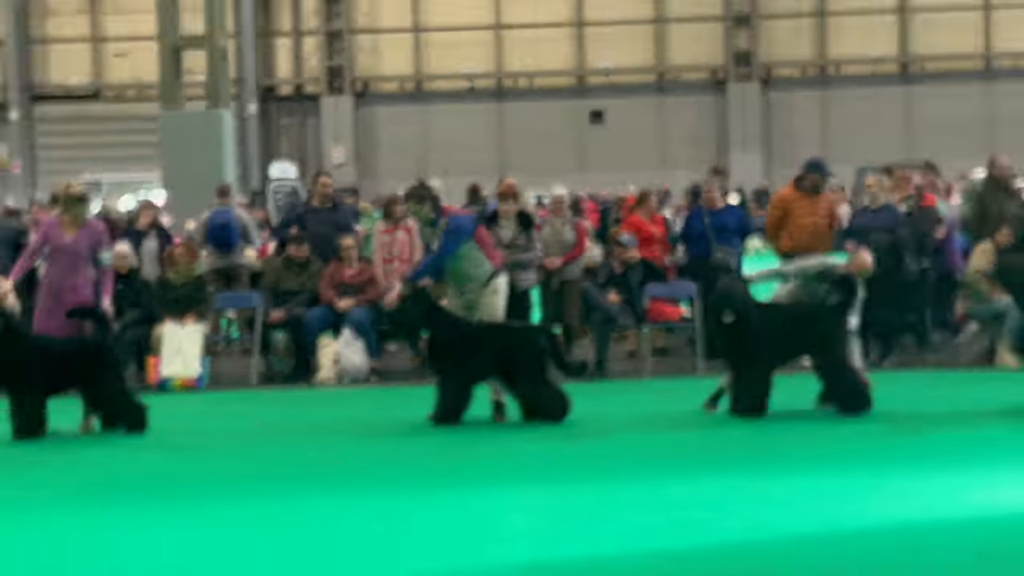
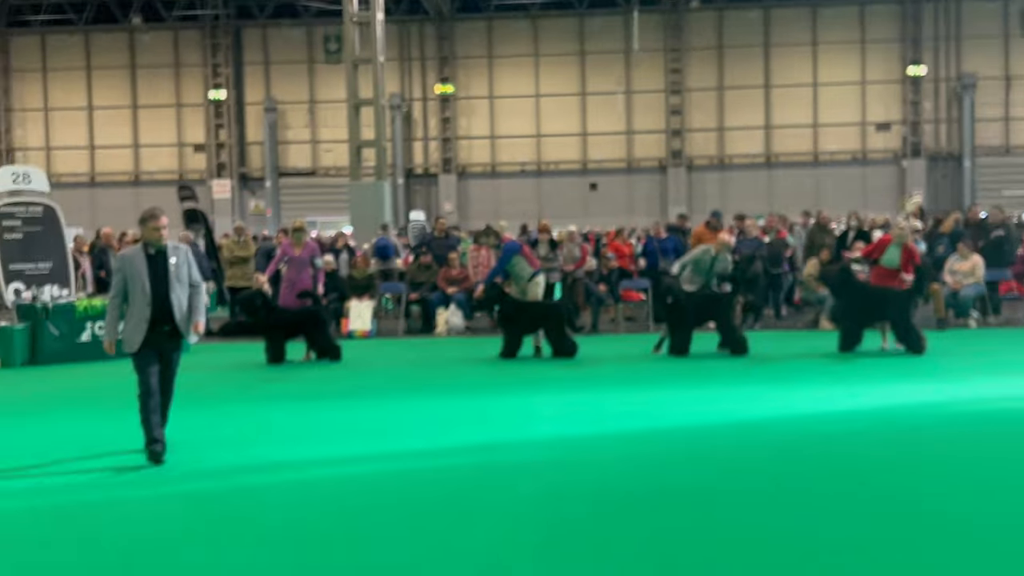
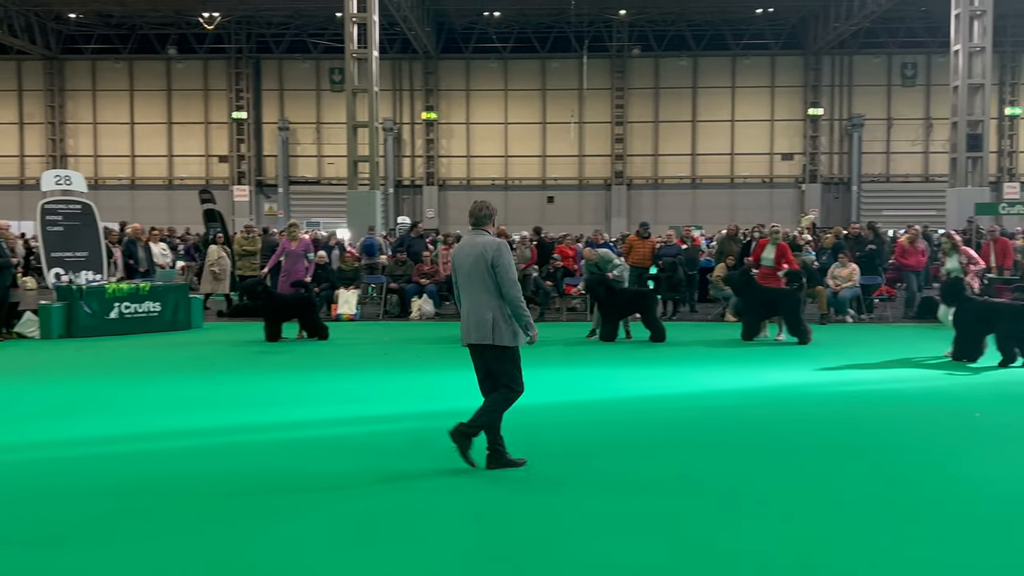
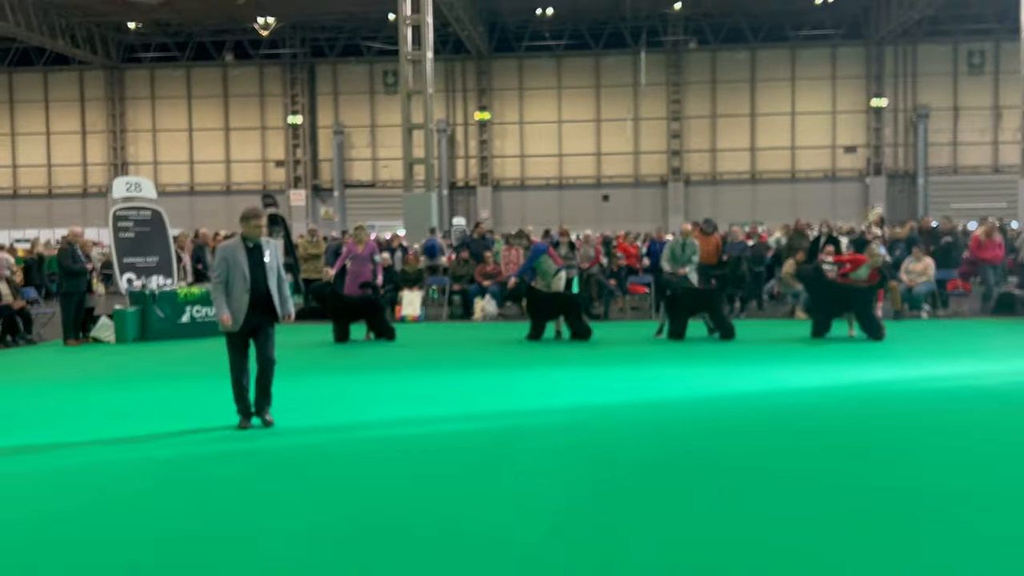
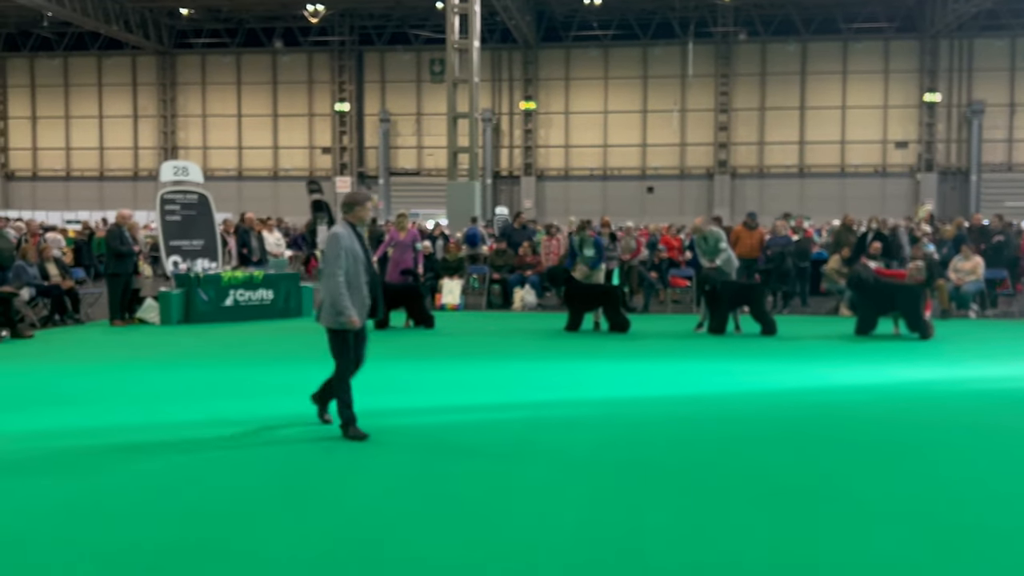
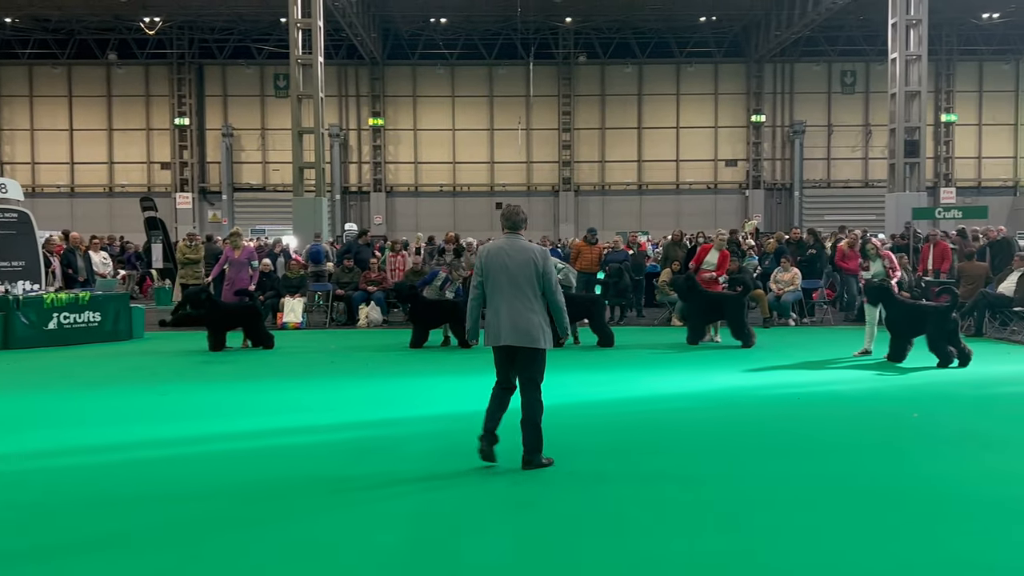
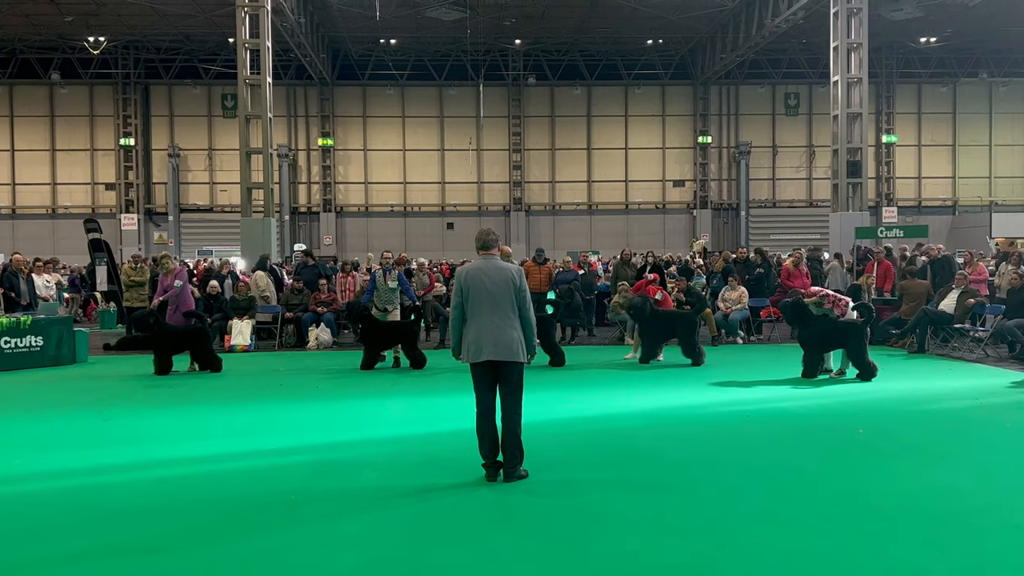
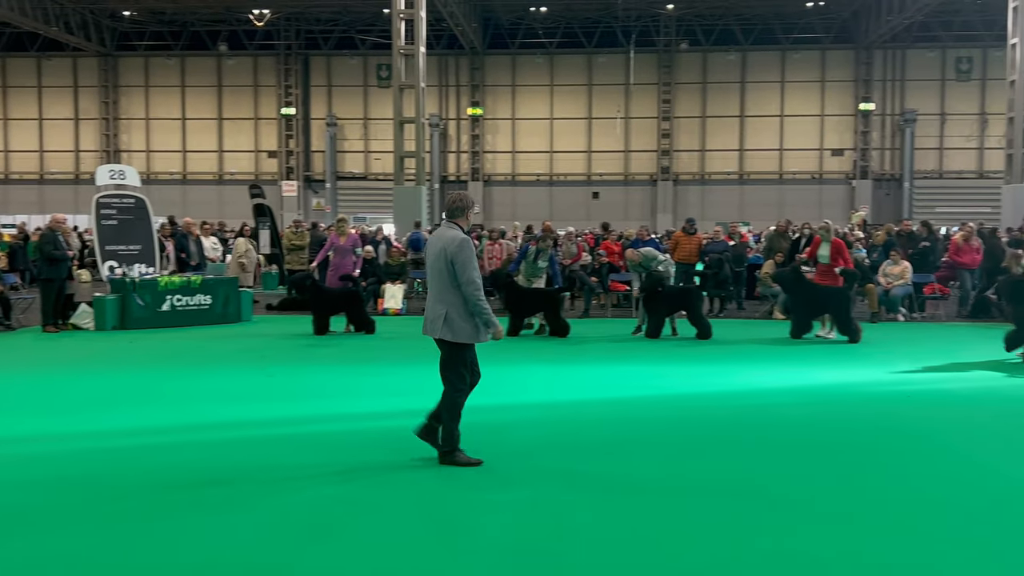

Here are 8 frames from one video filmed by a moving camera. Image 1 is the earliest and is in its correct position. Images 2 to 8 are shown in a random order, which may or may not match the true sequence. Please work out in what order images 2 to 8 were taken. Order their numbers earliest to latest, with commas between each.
2, 4, 5, 8, 3, 6, 7
